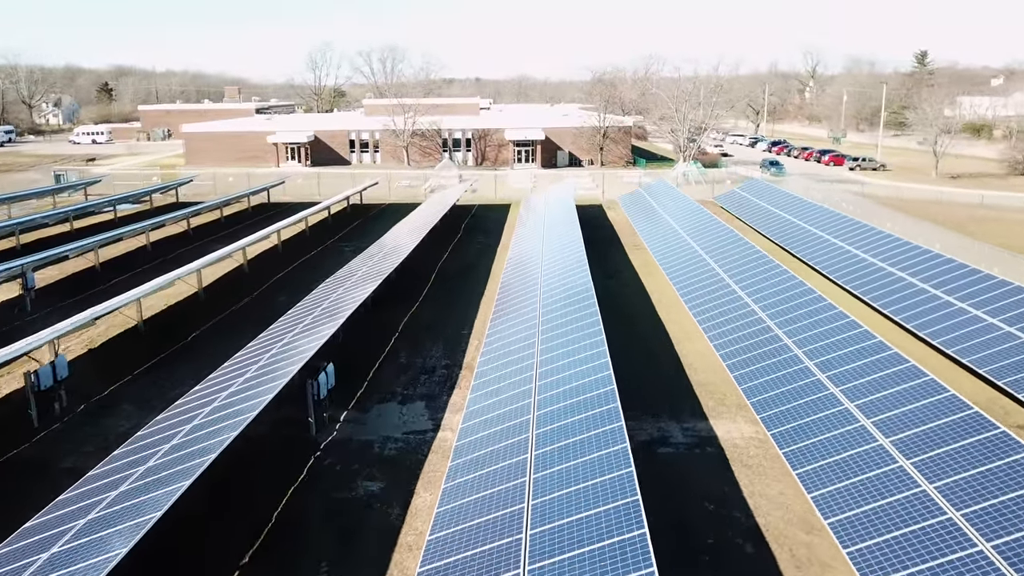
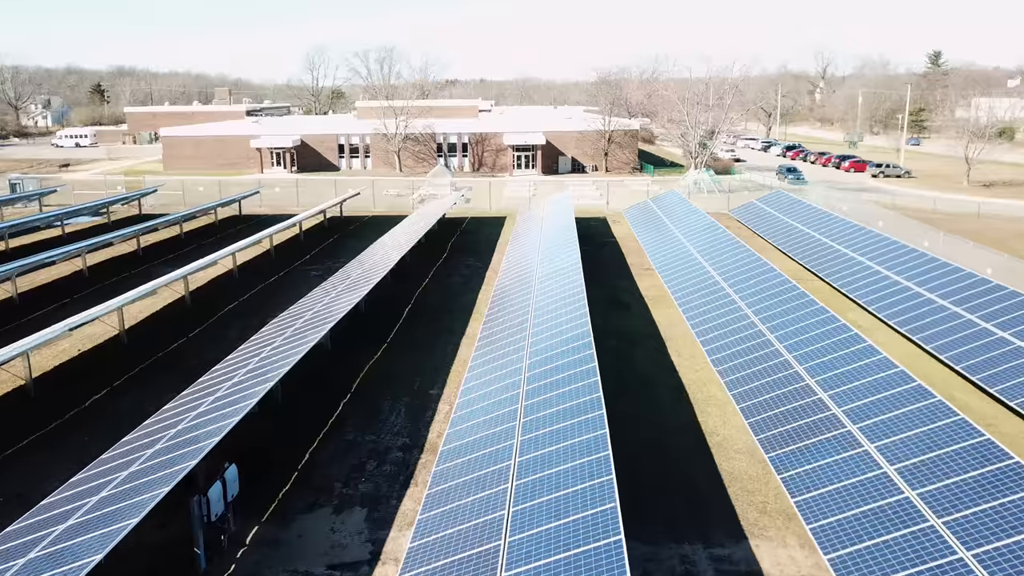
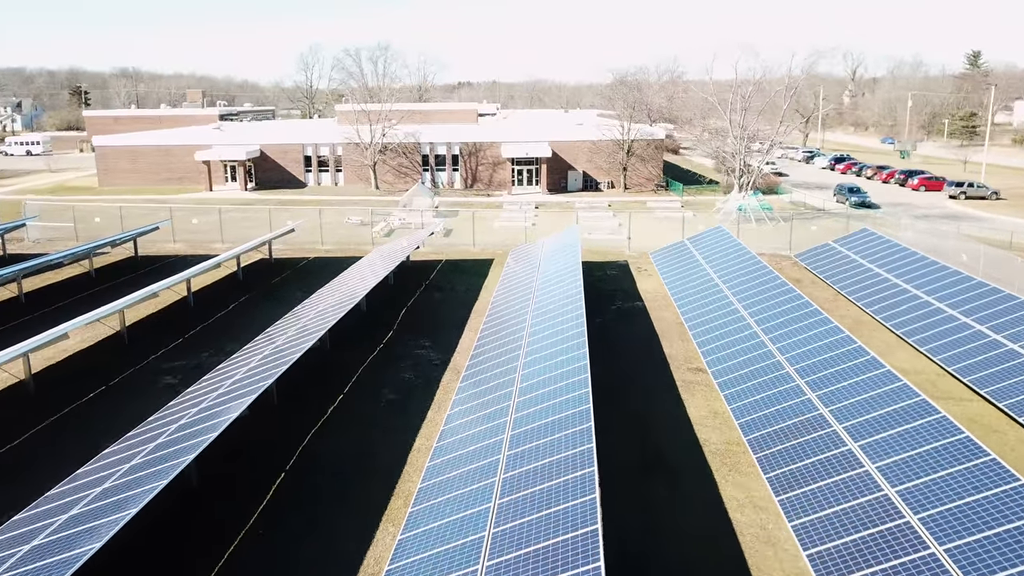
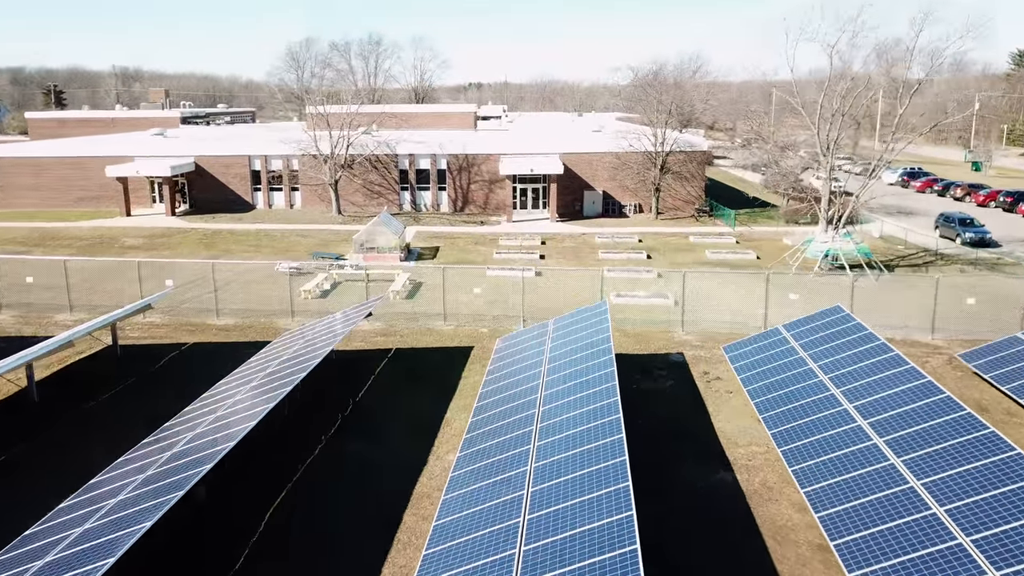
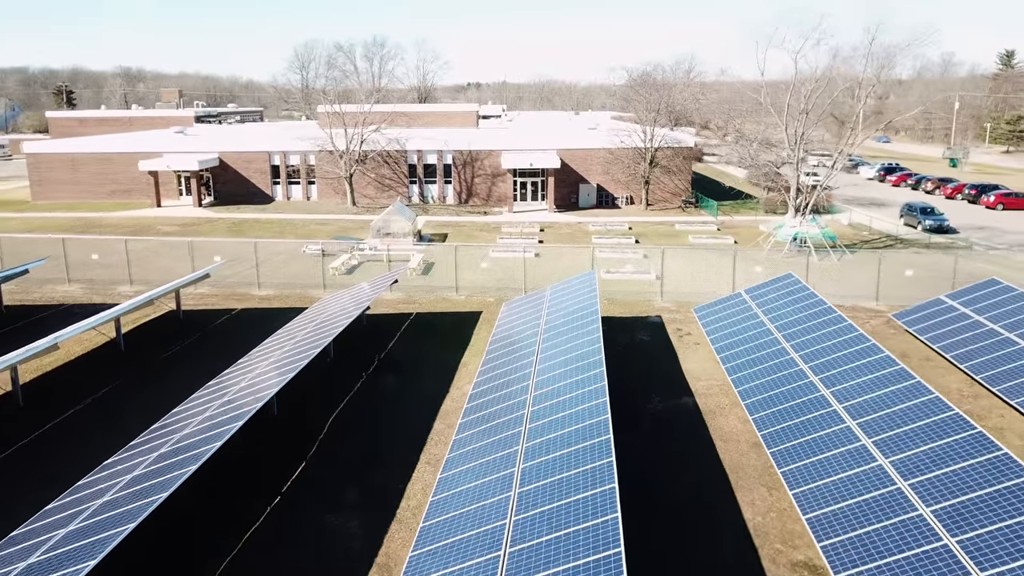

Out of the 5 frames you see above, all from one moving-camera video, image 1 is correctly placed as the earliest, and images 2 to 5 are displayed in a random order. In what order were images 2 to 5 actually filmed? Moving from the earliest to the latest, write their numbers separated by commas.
2, 3, 5, 4
